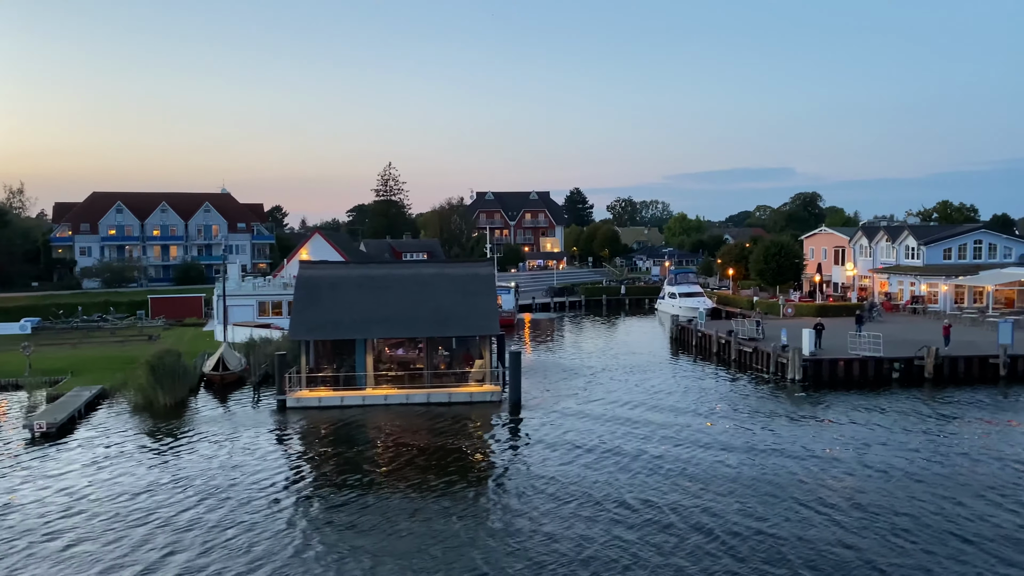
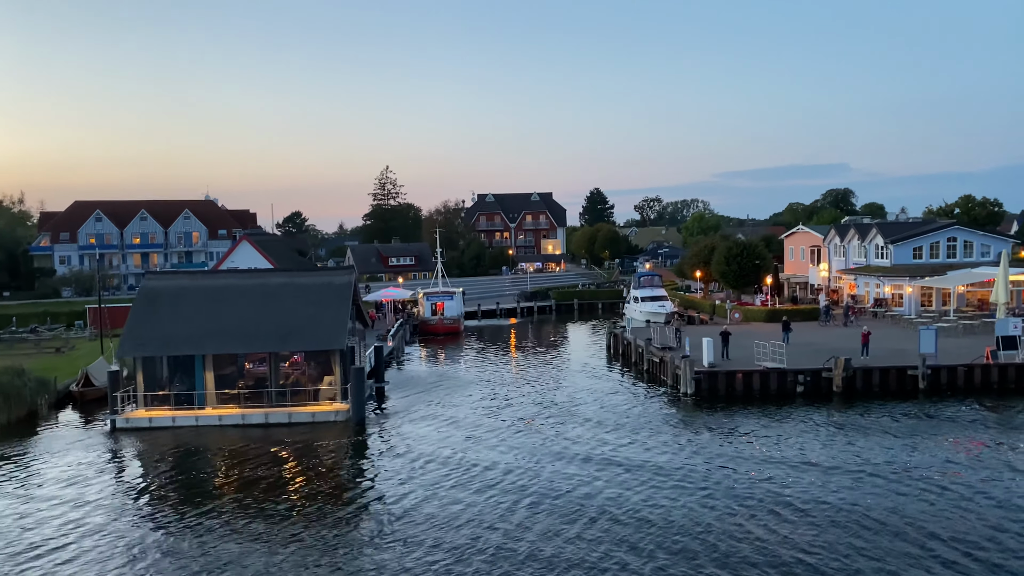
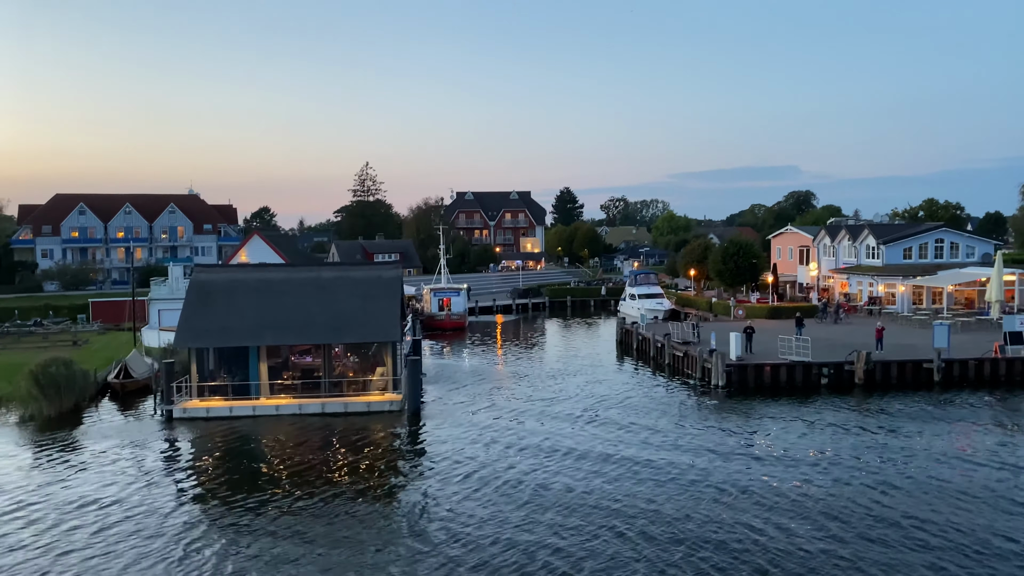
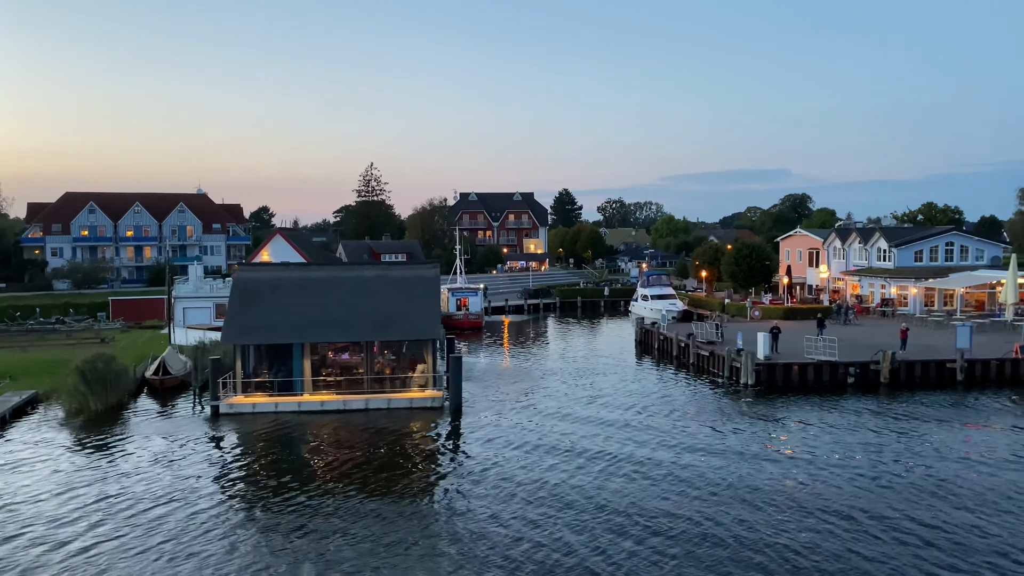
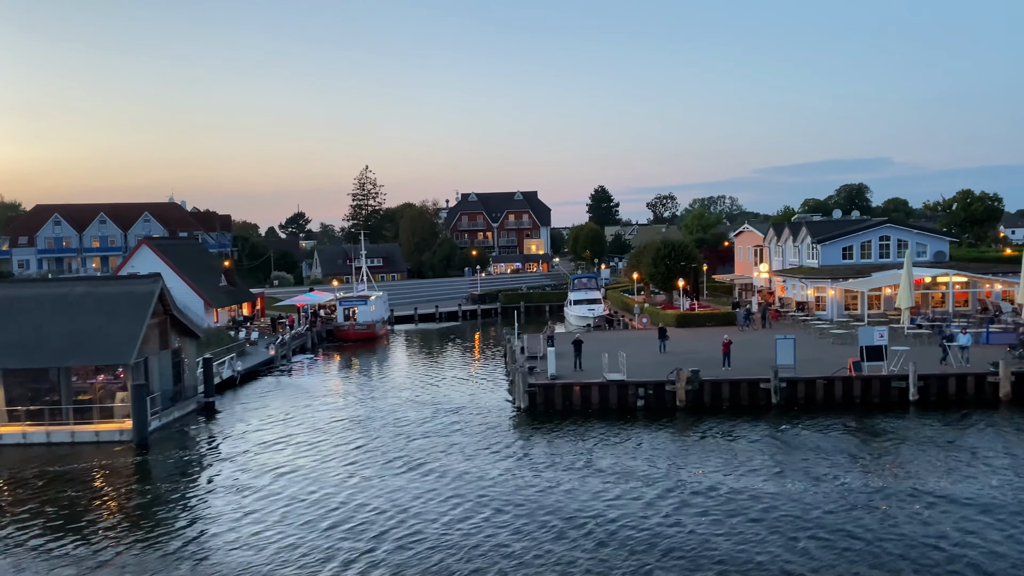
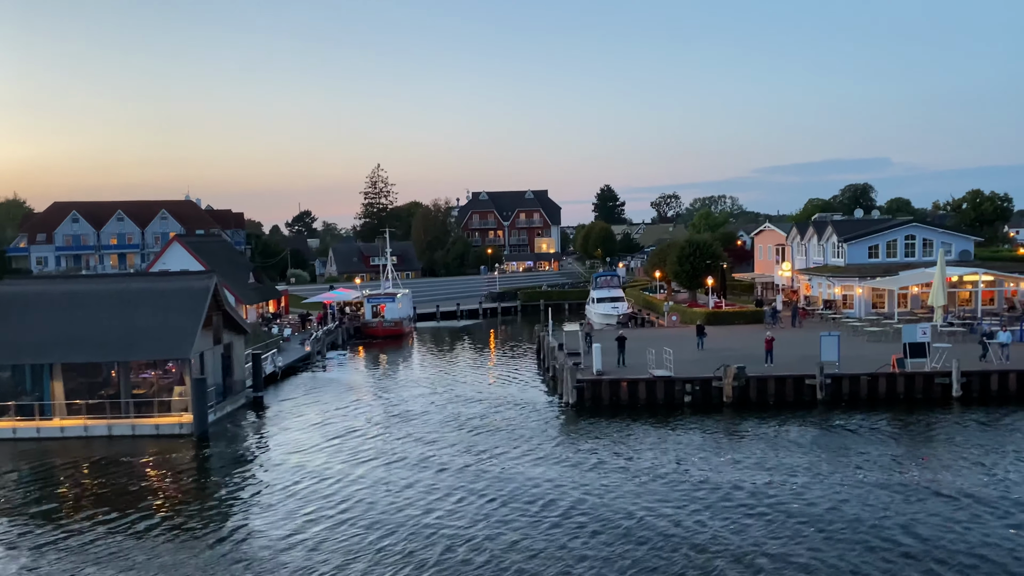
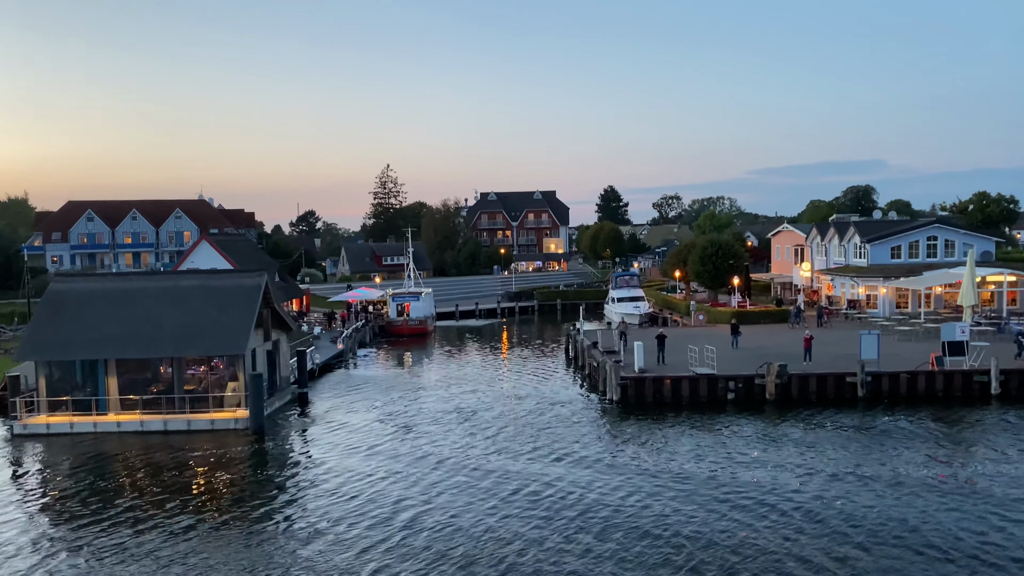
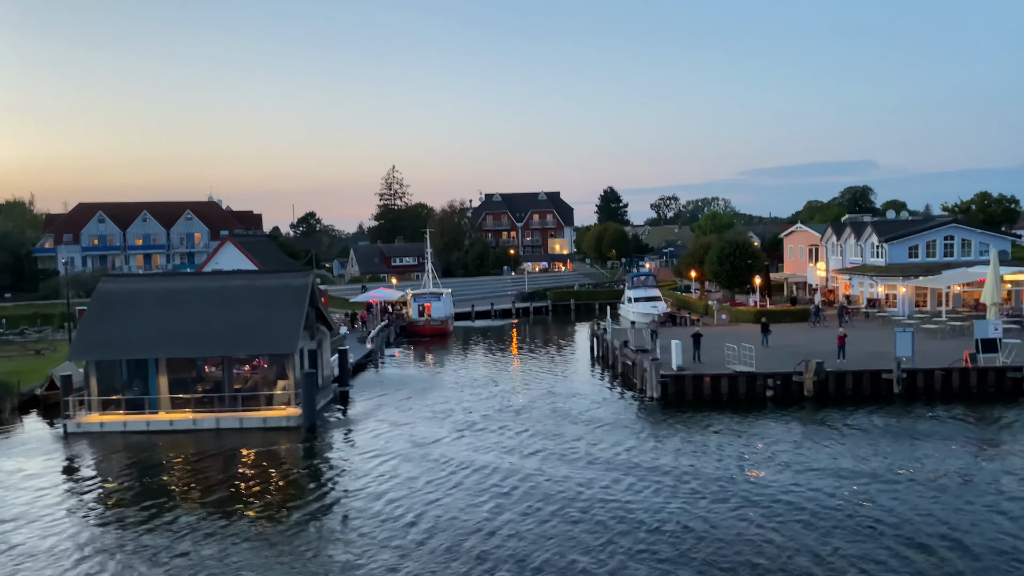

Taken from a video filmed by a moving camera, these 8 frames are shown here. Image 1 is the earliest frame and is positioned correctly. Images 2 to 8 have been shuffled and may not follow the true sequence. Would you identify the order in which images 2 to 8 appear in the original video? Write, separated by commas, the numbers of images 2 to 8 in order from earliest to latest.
4, 3, 2, 8, 7, 6, 5
